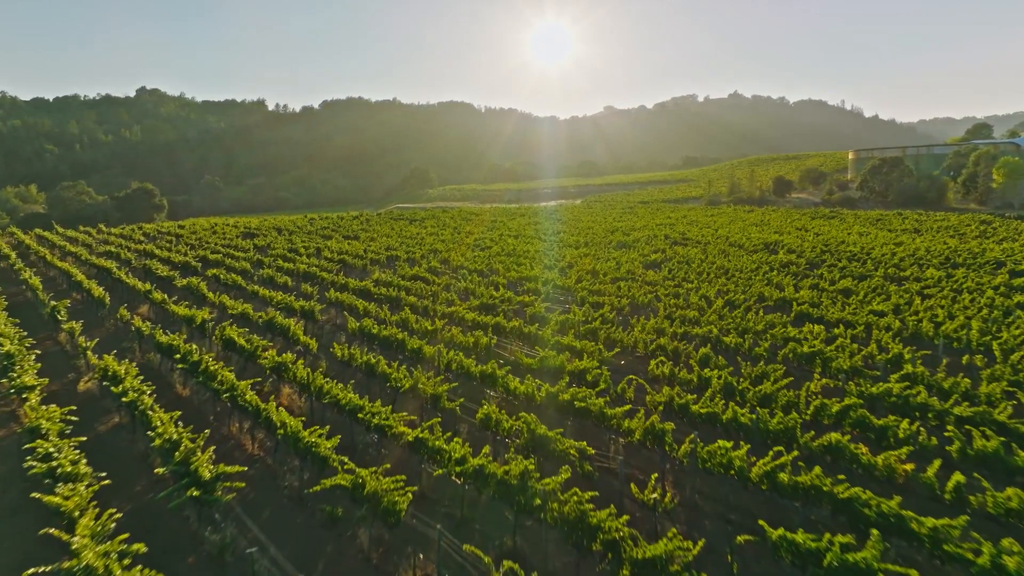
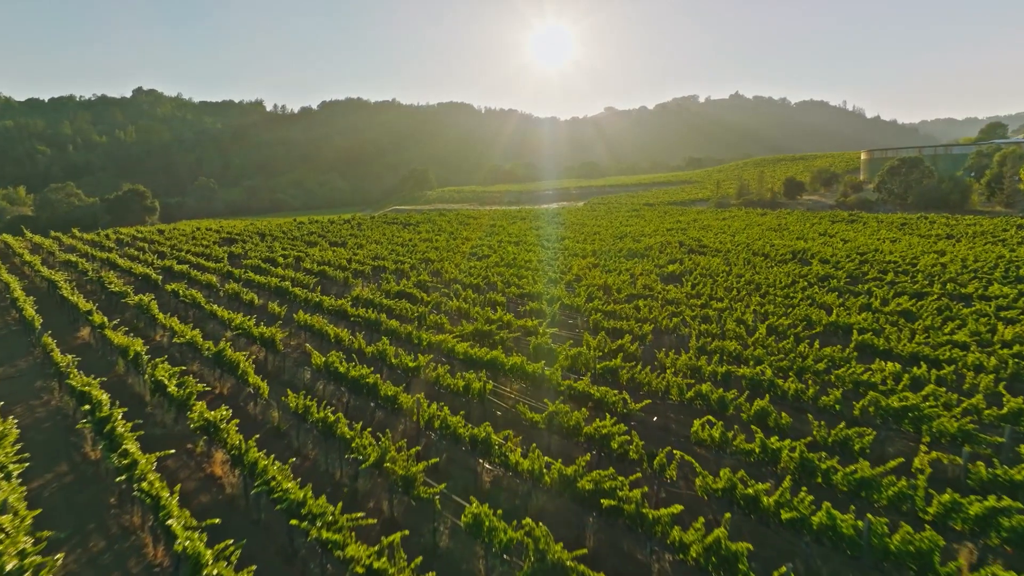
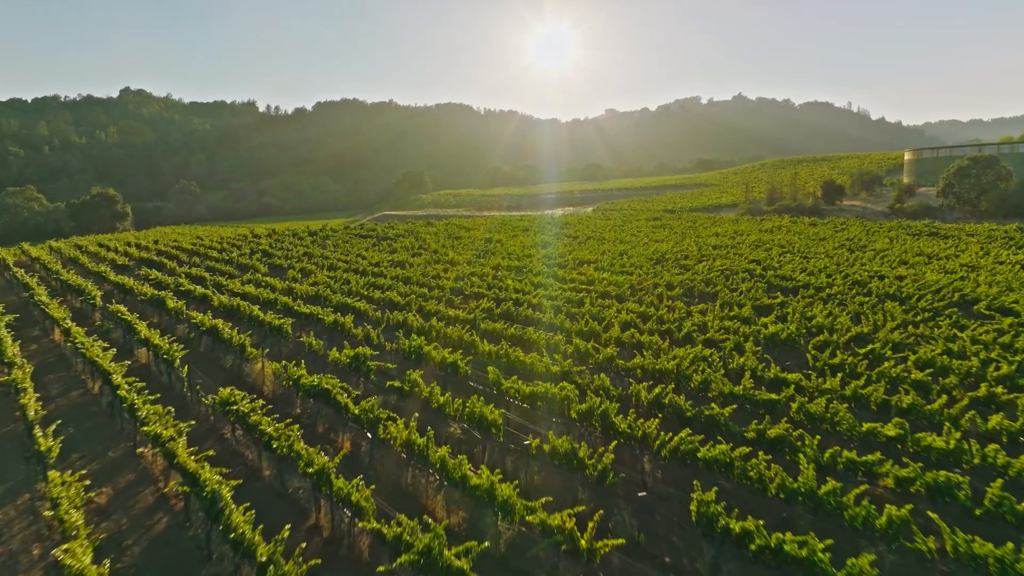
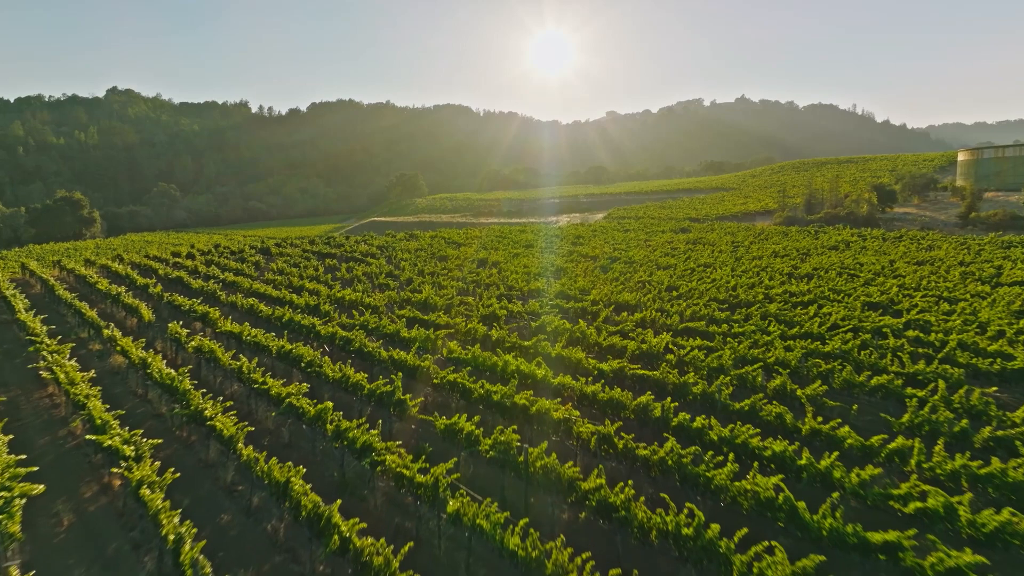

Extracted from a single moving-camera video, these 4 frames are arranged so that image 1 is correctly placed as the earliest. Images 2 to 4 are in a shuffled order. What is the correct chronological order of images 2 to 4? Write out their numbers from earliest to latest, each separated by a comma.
2, 3, 4
